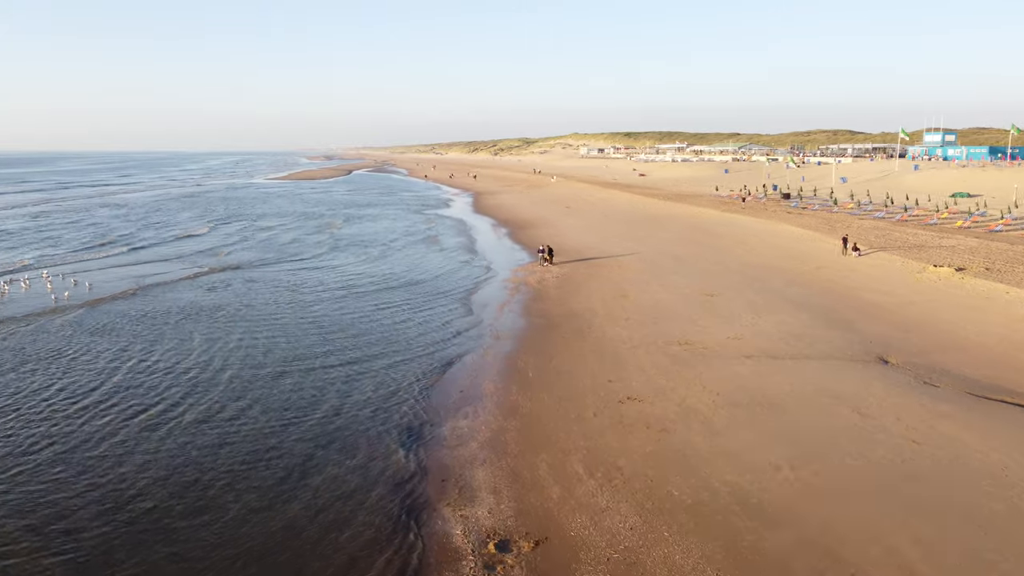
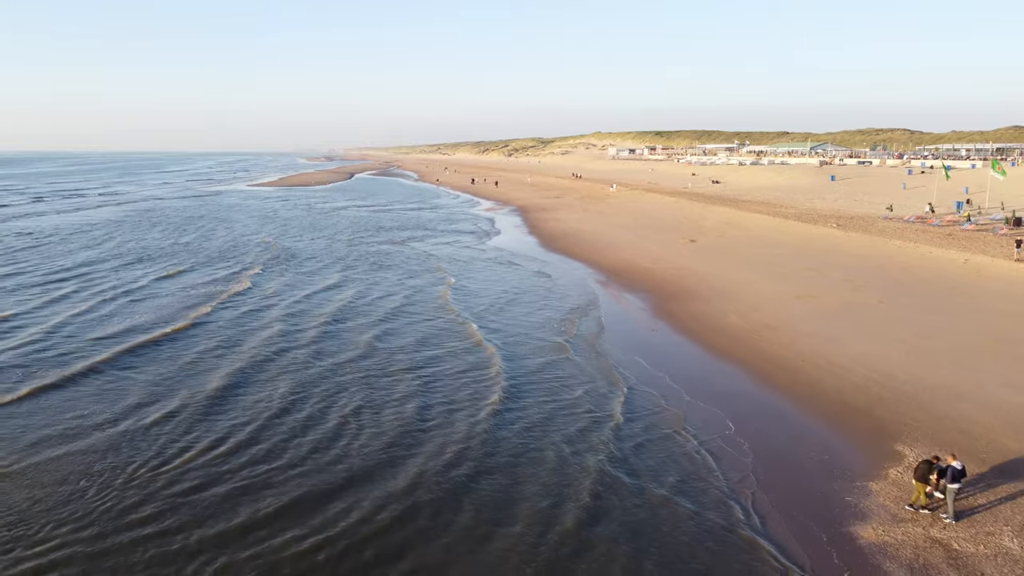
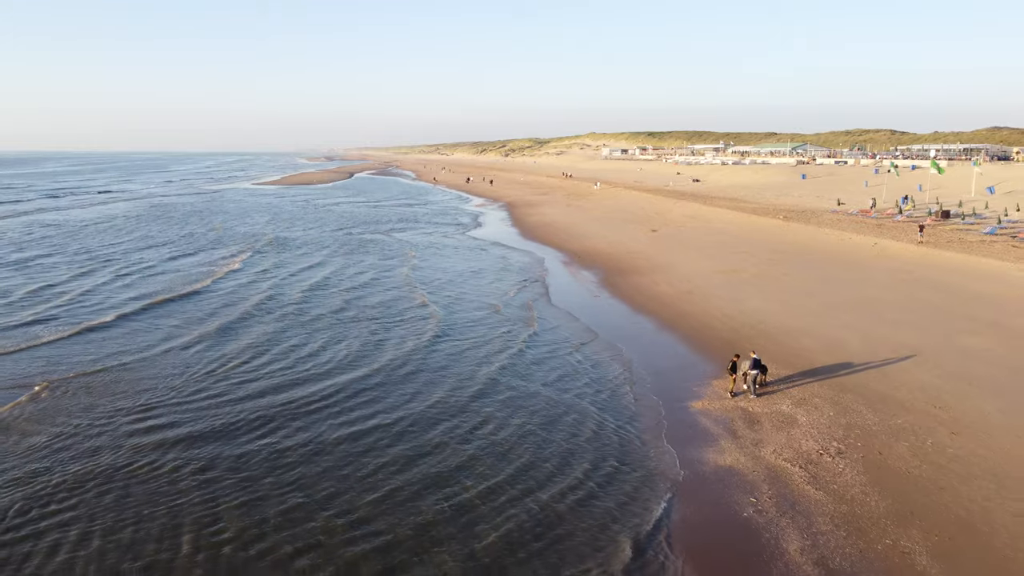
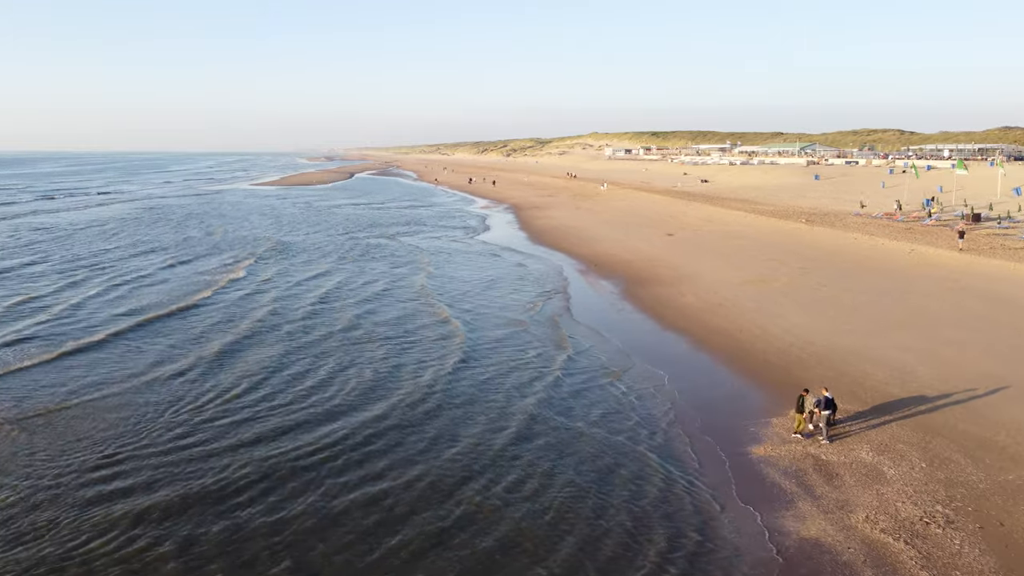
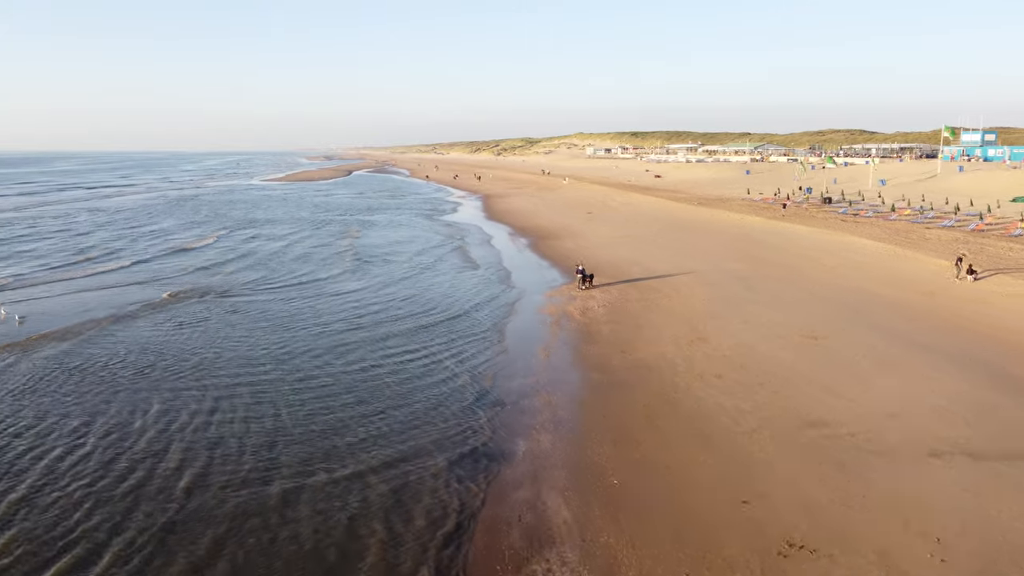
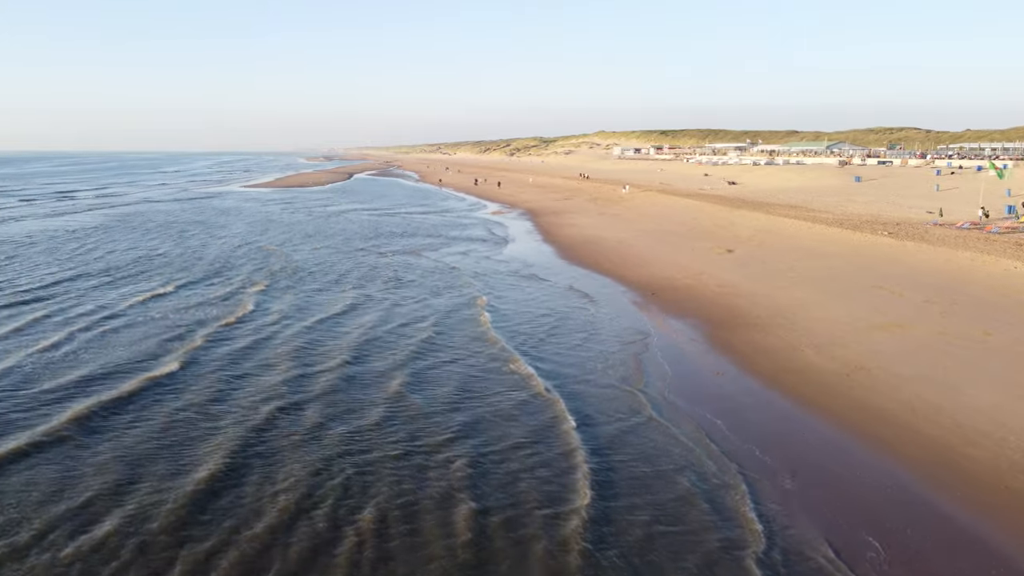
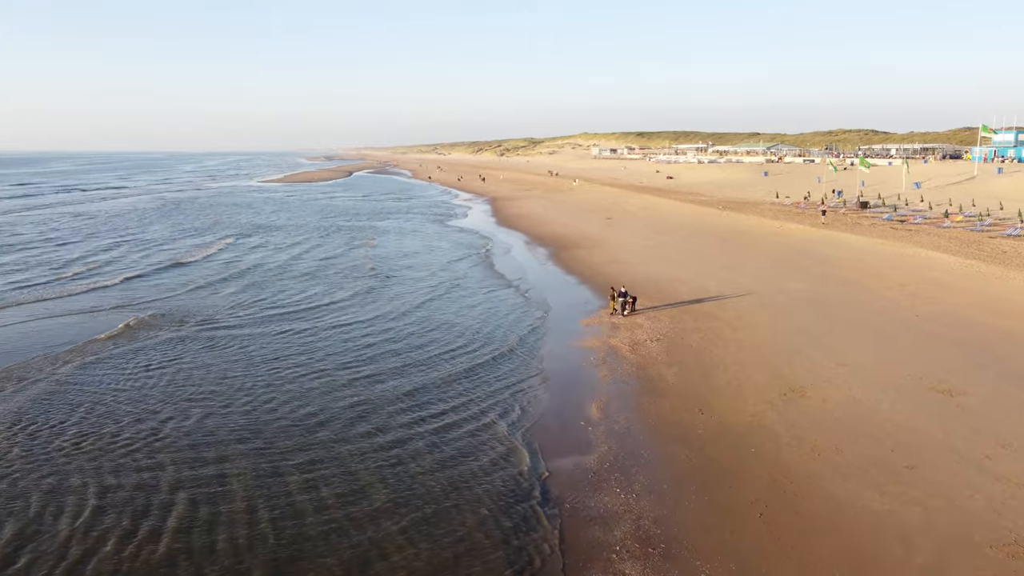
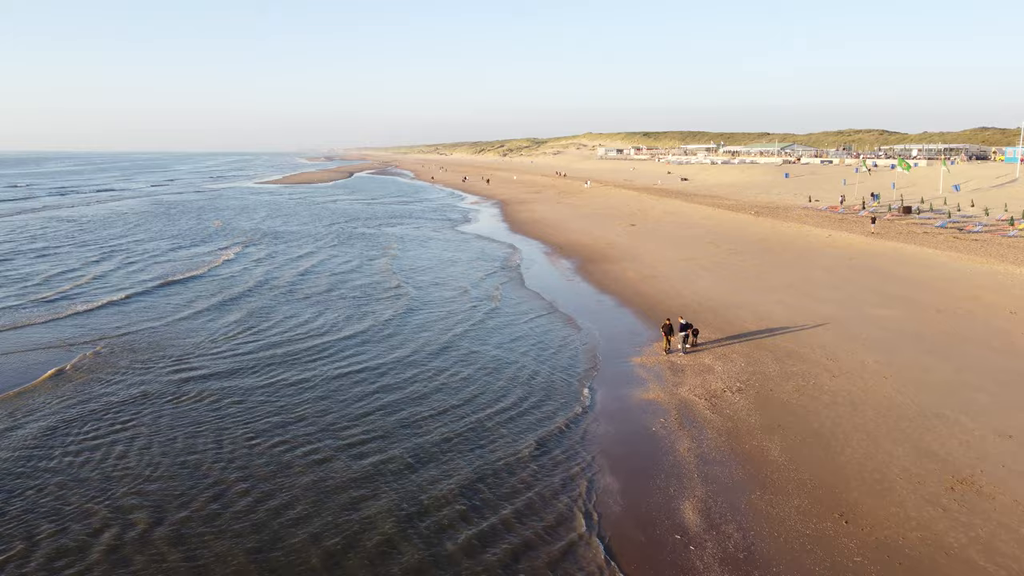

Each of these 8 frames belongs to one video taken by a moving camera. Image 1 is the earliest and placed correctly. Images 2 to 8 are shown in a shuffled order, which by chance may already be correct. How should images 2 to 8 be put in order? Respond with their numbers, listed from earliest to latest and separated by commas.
5, 7, 8, 3, 4, 2, 6
